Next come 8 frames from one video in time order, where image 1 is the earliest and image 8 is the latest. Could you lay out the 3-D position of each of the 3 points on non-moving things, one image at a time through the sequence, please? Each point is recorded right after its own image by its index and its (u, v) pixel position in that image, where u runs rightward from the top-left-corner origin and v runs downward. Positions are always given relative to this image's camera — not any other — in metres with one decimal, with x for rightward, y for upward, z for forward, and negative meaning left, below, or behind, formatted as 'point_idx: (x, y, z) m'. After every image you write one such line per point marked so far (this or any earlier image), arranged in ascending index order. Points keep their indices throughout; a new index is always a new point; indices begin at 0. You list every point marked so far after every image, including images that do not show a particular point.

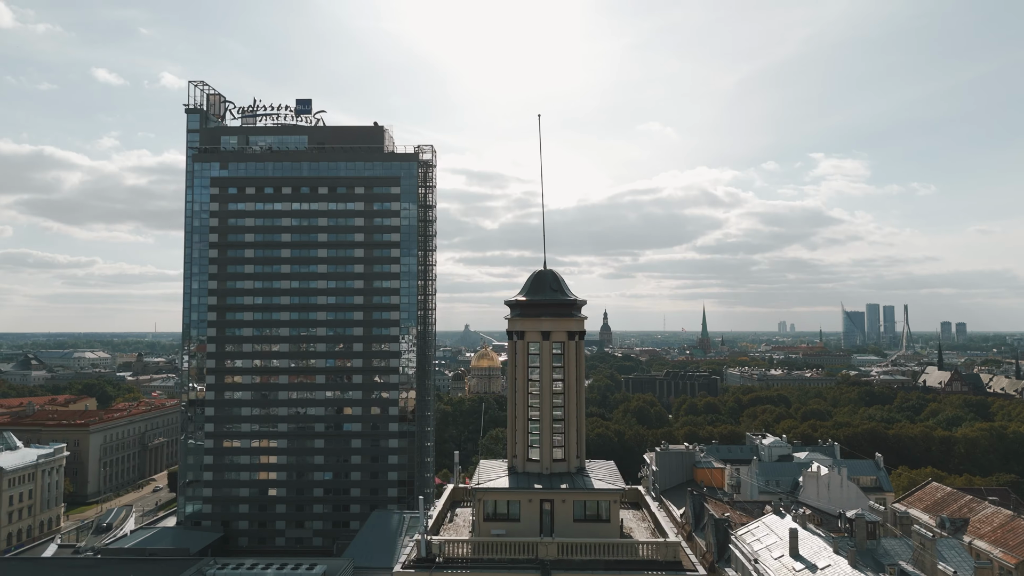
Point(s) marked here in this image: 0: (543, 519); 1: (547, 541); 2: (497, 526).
0: (+0.7, -5.6, +18.0) m
1: (+0.7, -5.8, +16.9) m
2: (-0.4, -5.8, +18.0) m
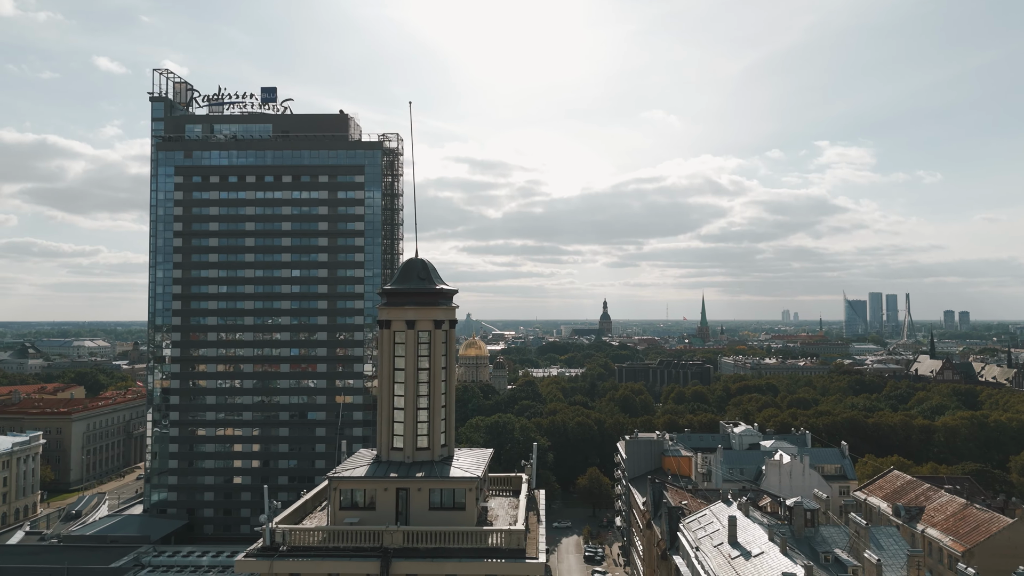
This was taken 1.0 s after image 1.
0: (-2.8, -5.4, +18.0) m
1: (-2.8, -5.5, +16.9) m
2: (-3.9, -5.5, +17.9) m
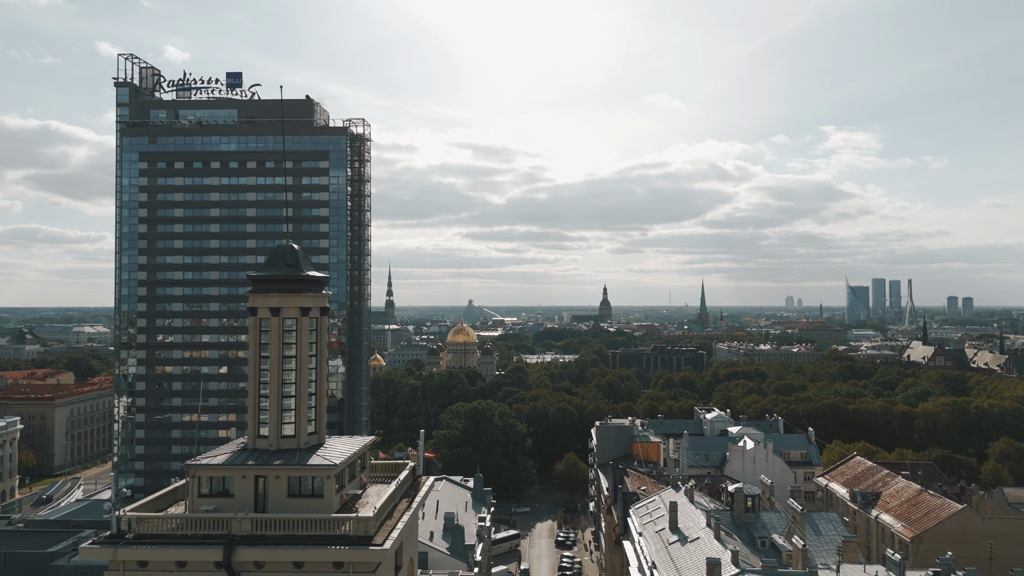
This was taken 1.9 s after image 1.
0: (-6.2, -5.0, +17.9) m
1: (-6.2, -5.2, +16.9) m
2: (-7.3, -5.2, +17.9) m
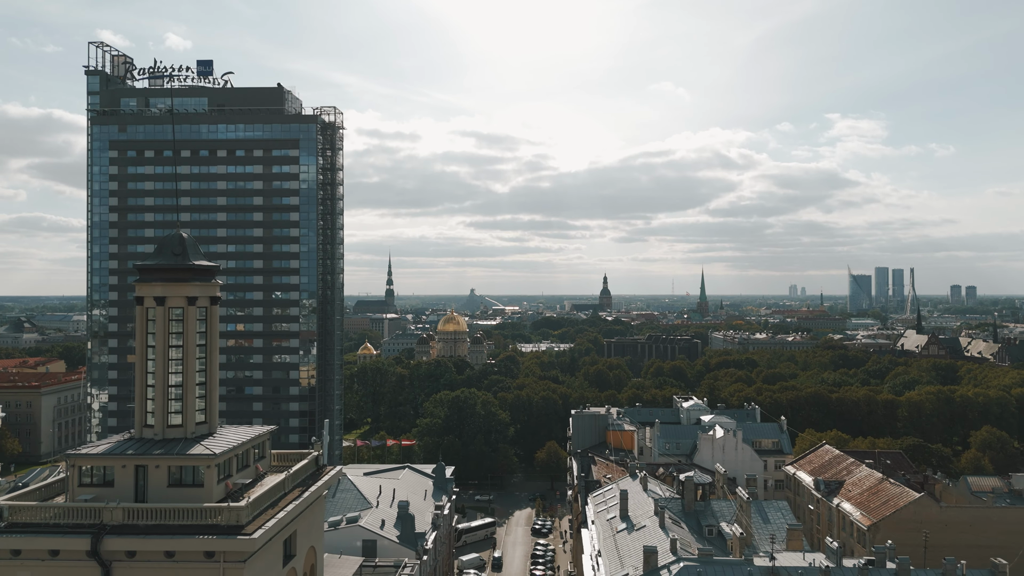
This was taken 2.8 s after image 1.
0: (-9.0, -4.8, +17.9) m
1: (-9.1, -5.0, +16.9) m
2: (-10.2, -4.9, +17.9) m
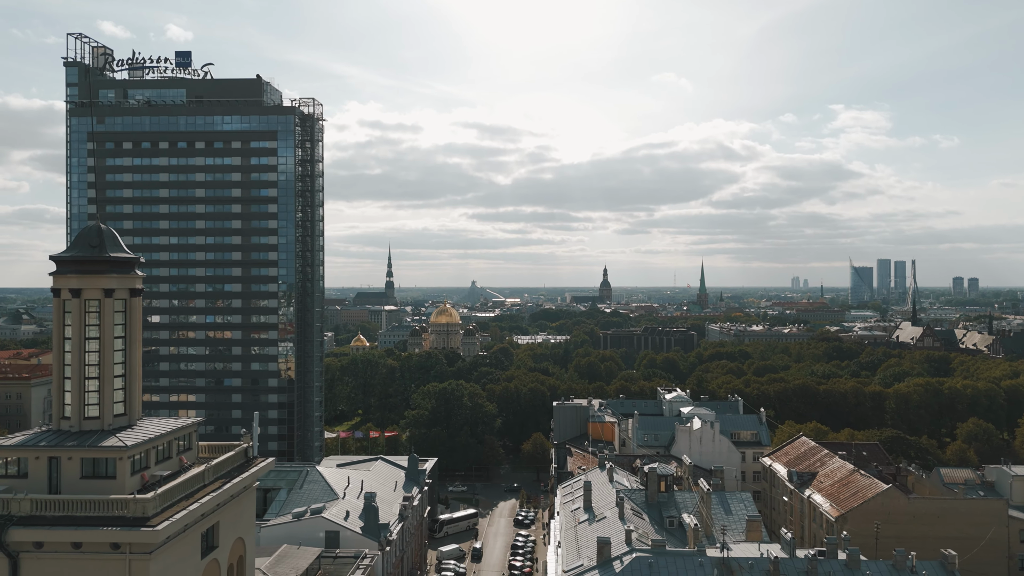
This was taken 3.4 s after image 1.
0: (-11.2, -4.6, +18.0) m
1: (-11.2, -4.8, +16.9) m
2: (-12.3, -4.7, +17.9) m
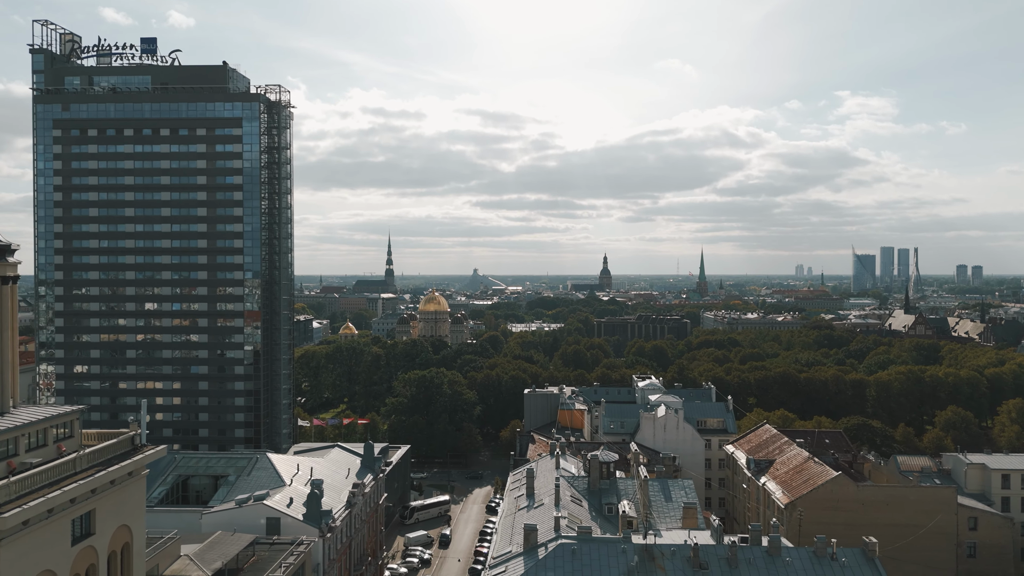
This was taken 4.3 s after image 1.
0: (-14.5, -4.3, +18.0) m
1: (-14.5, -4.5, +17.0) m
2: (-15.7, -4.4, +18.0) m
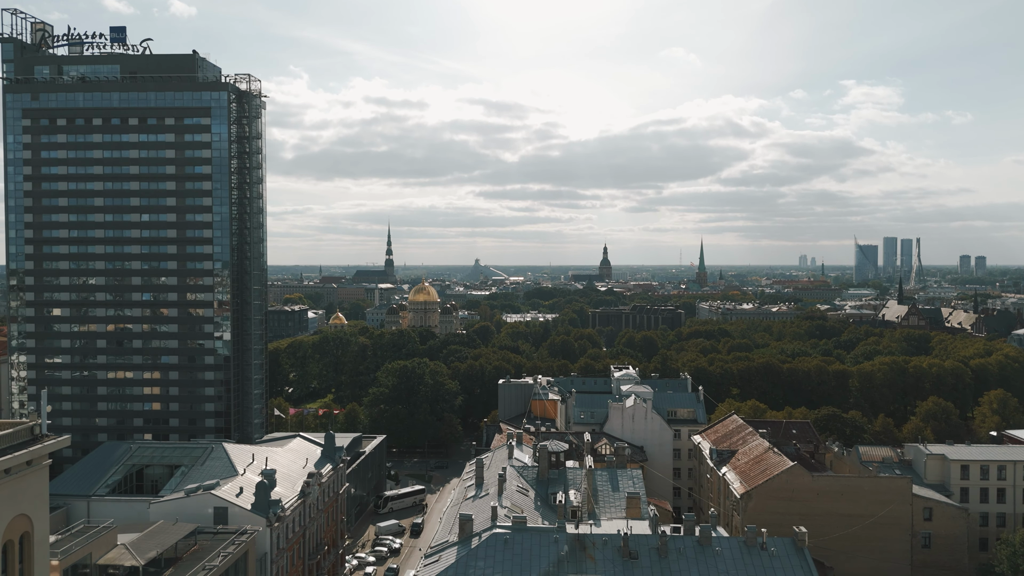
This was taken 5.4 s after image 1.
0: (-17.5, -4.0, +18.1) m
1: (-17.5, -4.3, +17.0) m
2: (-18.7, -4.2, +18.0) m
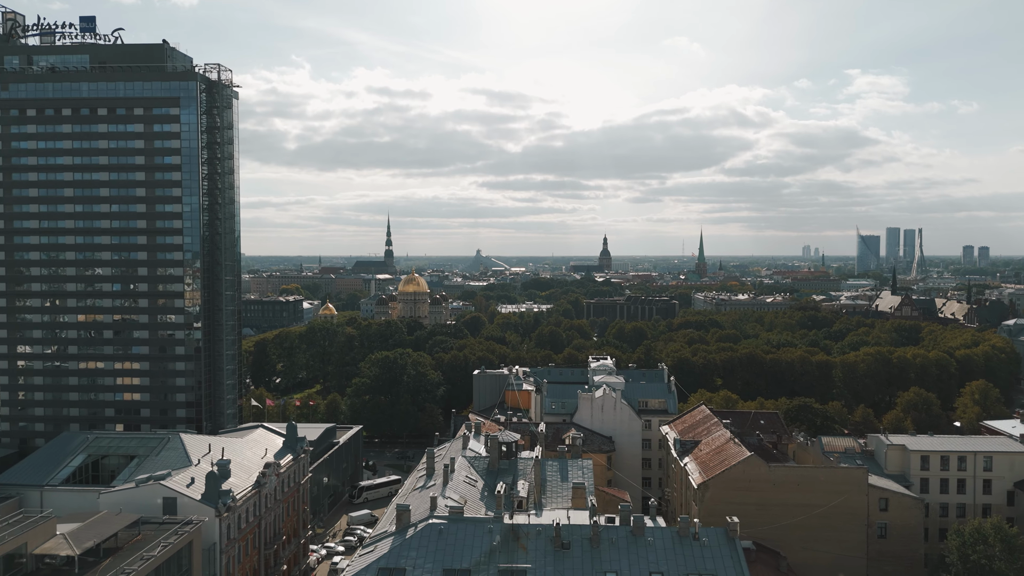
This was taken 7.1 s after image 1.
0: (-20.4, -3.8, +18.1) m
1: (-20.4, -4.0, +17.1) m
2: (-21.5, -3.9, +18.1) m
